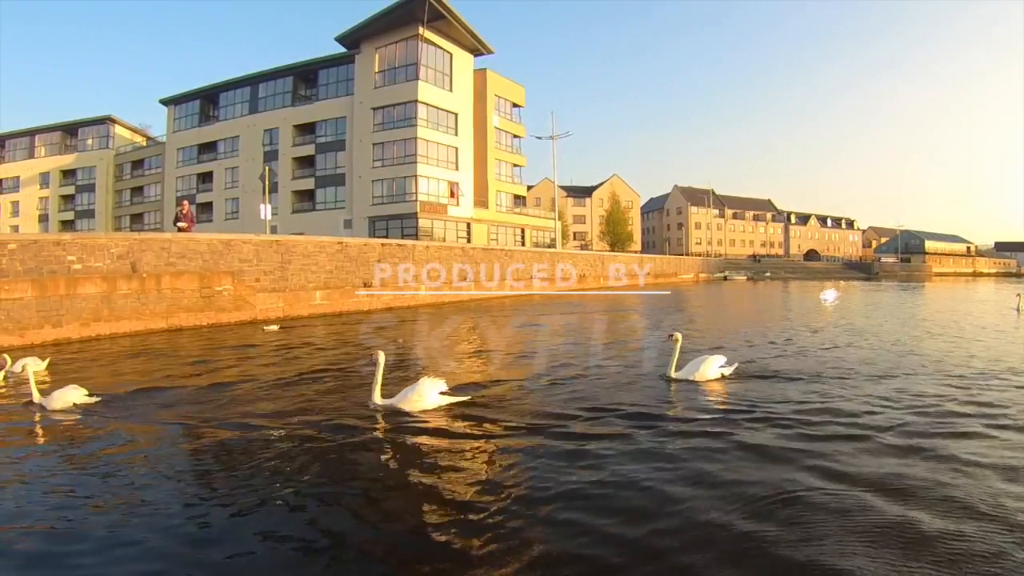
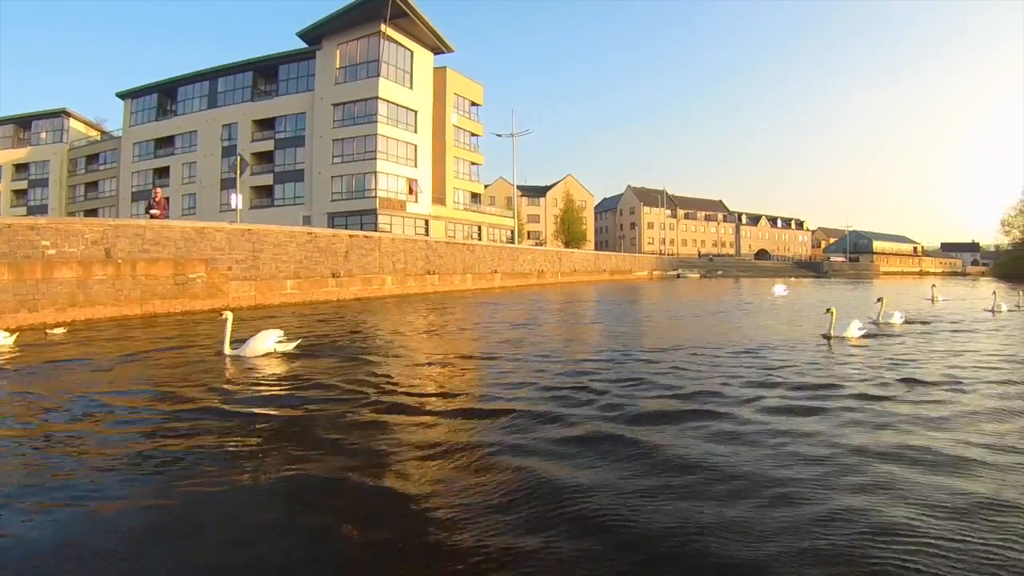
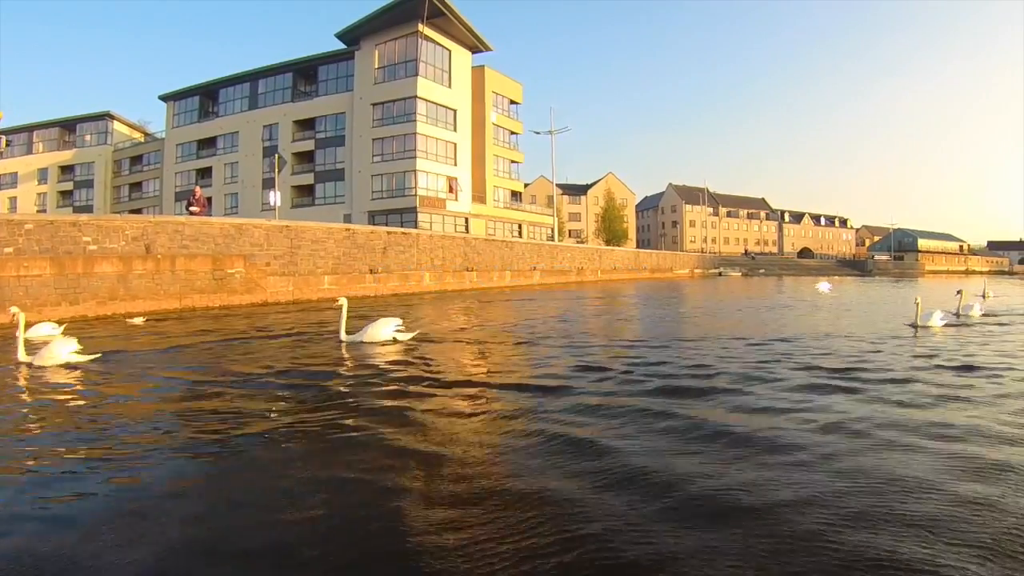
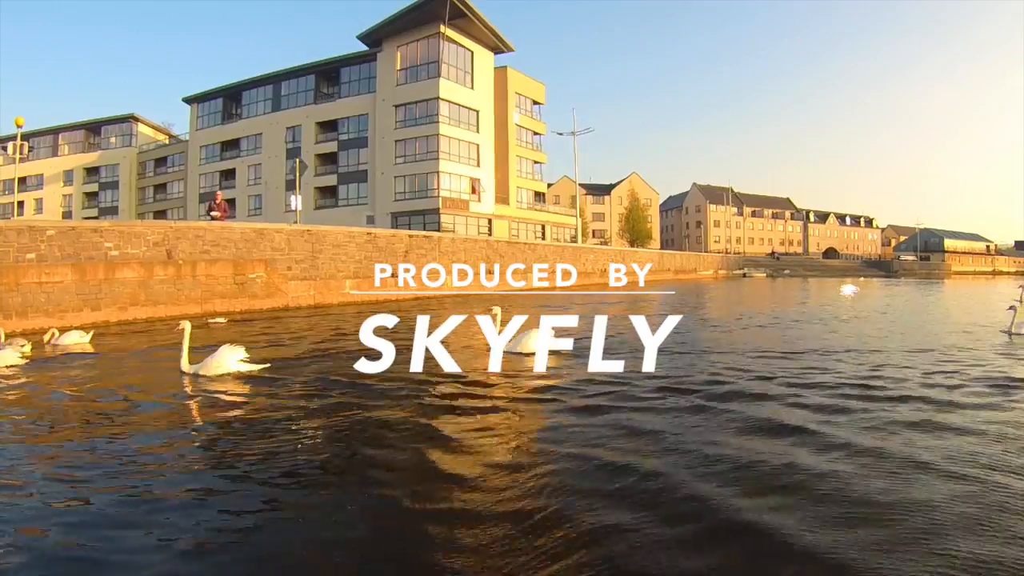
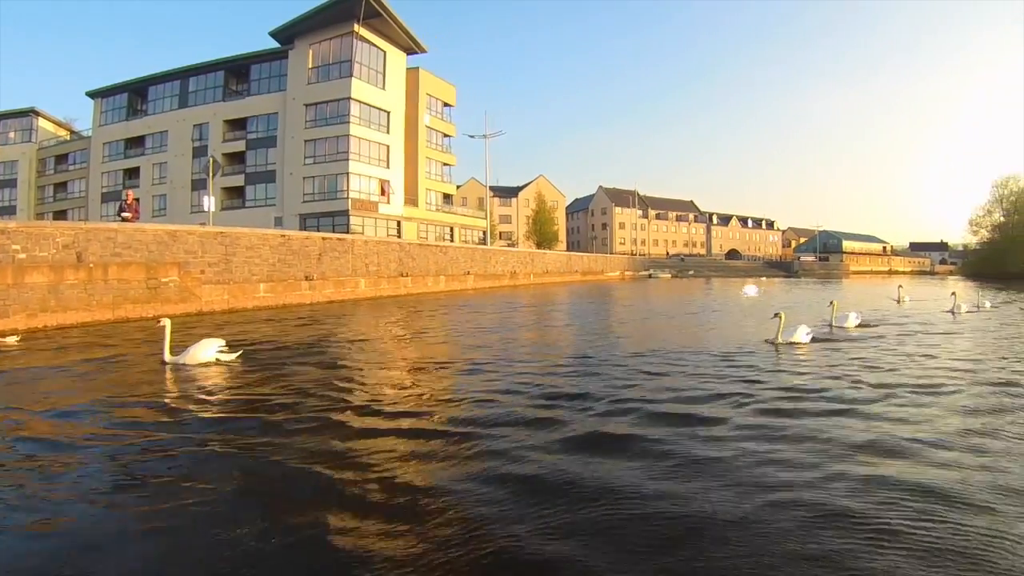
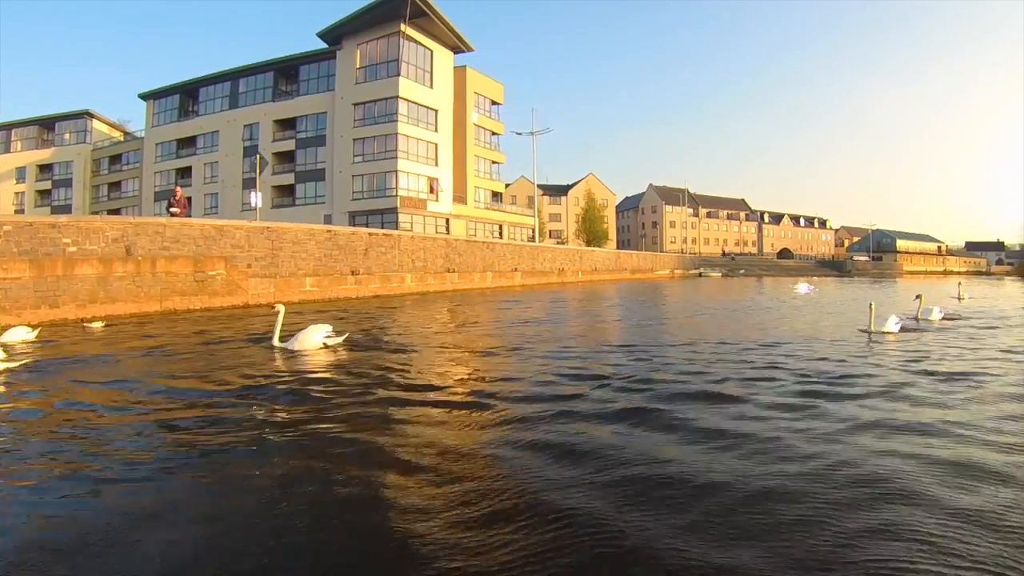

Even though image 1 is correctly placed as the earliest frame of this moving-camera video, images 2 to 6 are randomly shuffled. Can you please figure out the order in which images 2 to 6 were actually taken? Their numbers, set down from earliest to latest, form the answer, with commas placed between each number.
4, 3, 6, 2, 5
